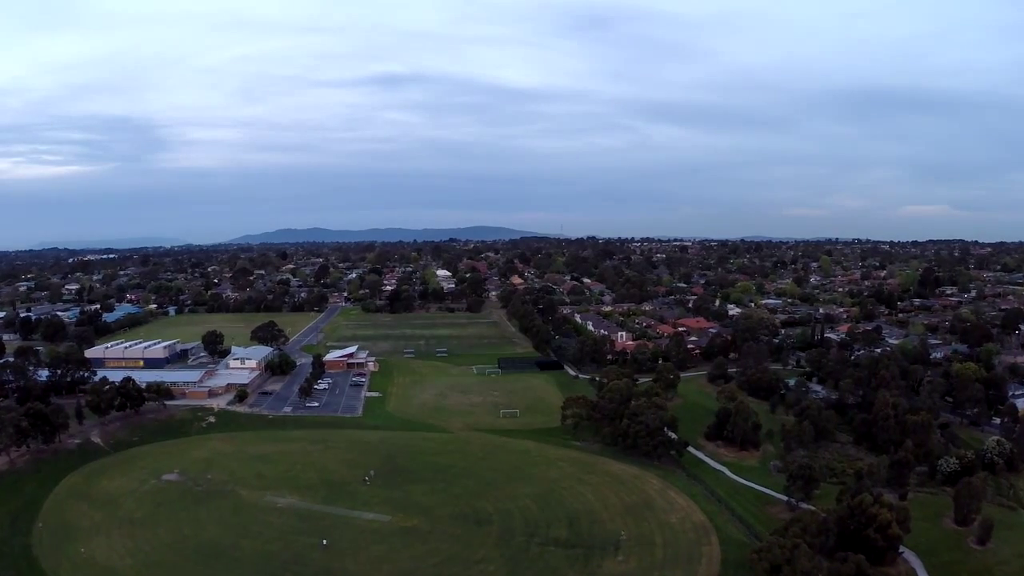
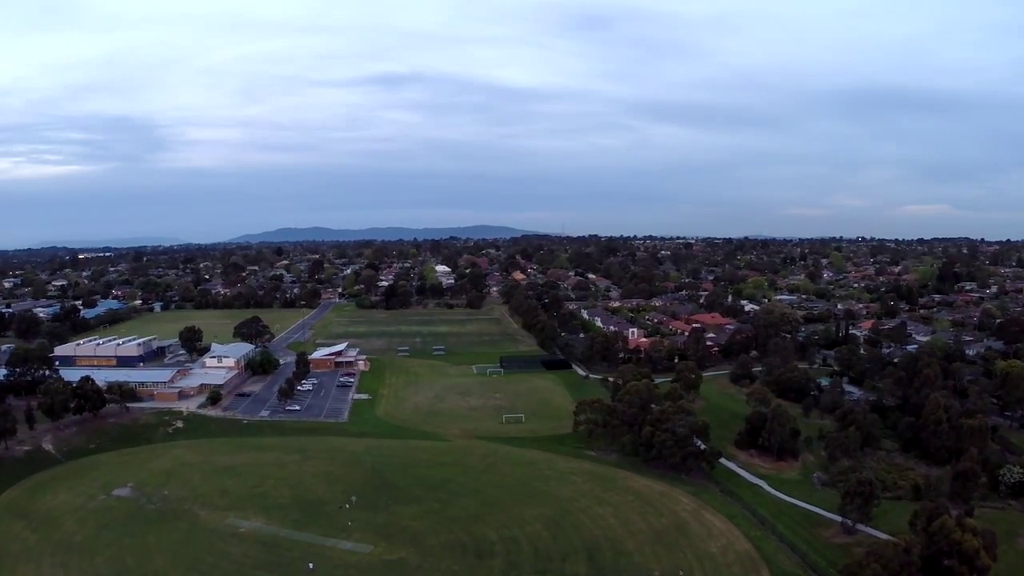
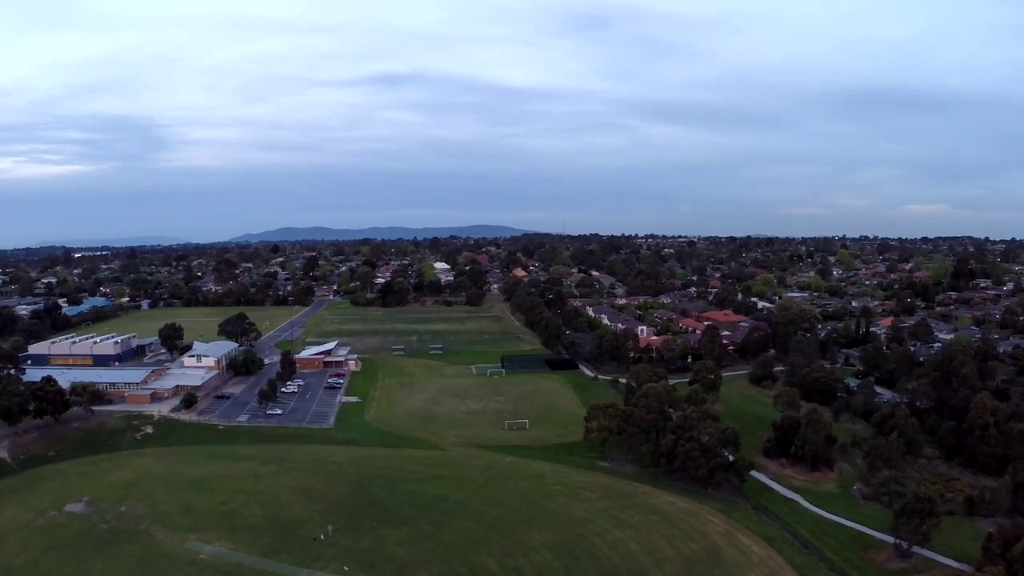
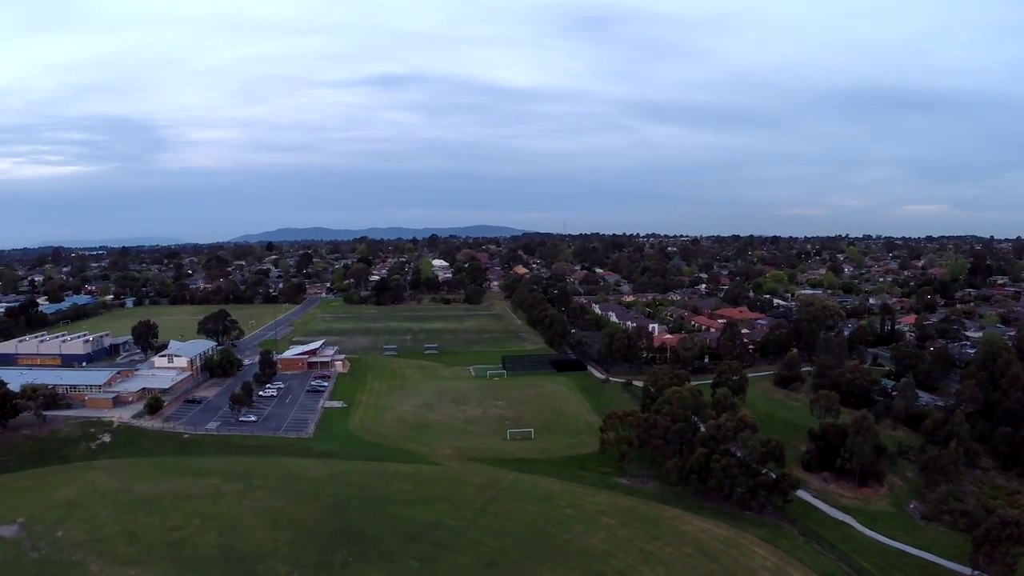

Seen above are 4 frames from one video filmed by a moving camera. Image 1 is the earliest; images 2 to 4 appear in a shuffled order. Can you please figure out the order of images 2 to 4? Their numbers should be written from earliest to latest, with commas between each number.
2, 3, 4
